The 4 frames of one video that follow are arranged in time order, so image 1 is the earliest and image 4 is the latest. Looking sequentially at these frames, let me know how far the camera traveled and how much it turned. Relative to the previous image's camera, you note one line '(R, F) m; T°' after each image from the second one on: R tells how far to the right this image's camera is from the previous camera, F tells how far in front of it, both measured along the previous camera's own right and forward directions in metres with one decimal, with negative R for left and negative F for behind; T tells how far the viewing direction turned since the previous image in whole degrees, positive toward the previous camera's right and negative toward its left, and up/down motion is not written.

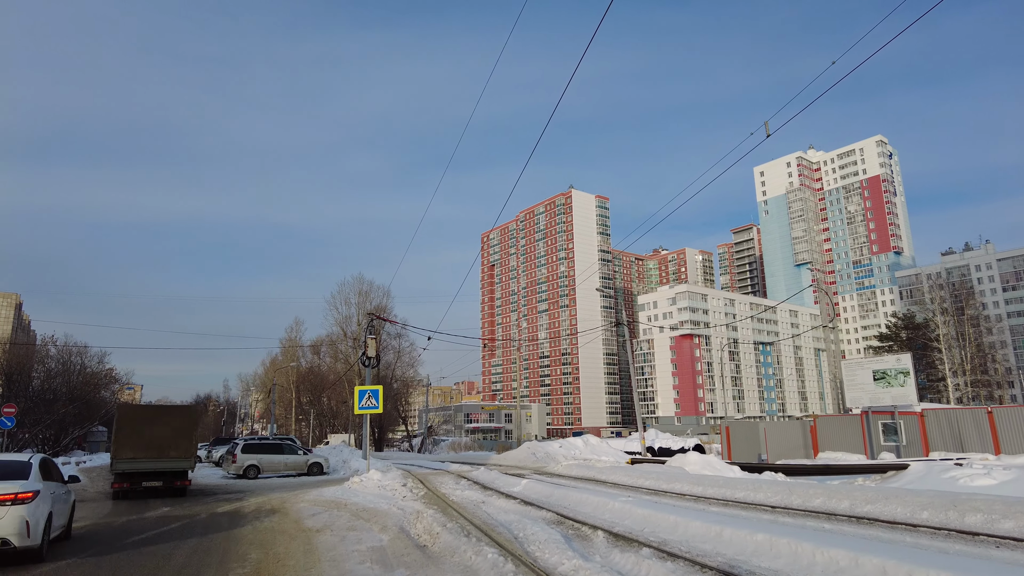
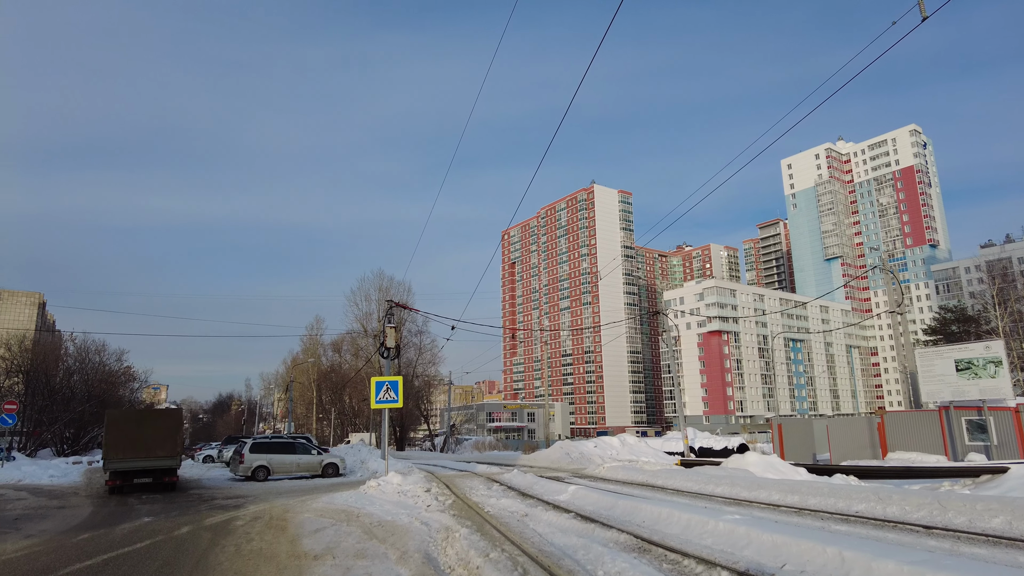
(-0.4, +1.9) m; -2°
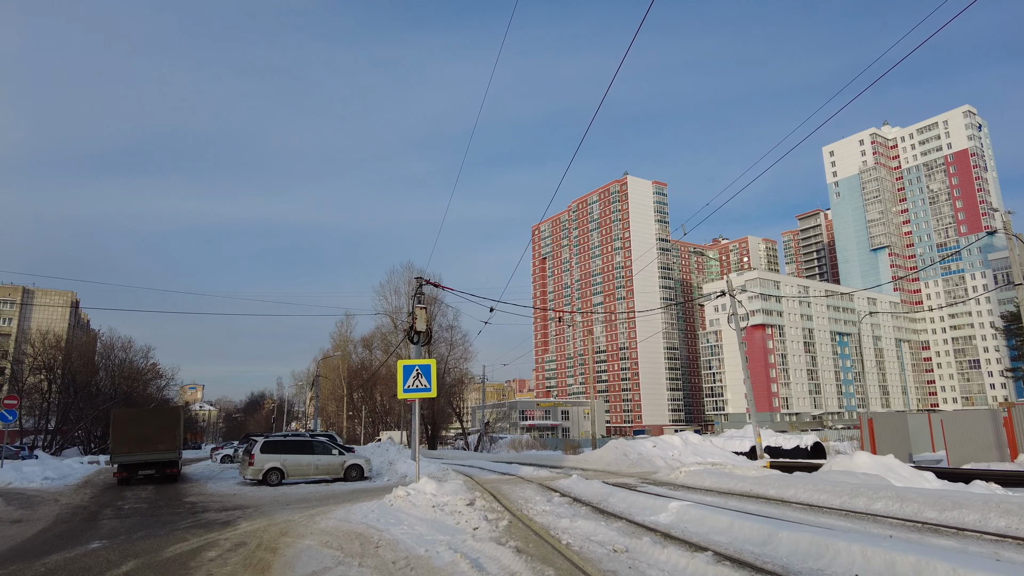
(-0.6, +2.7) m; -3°
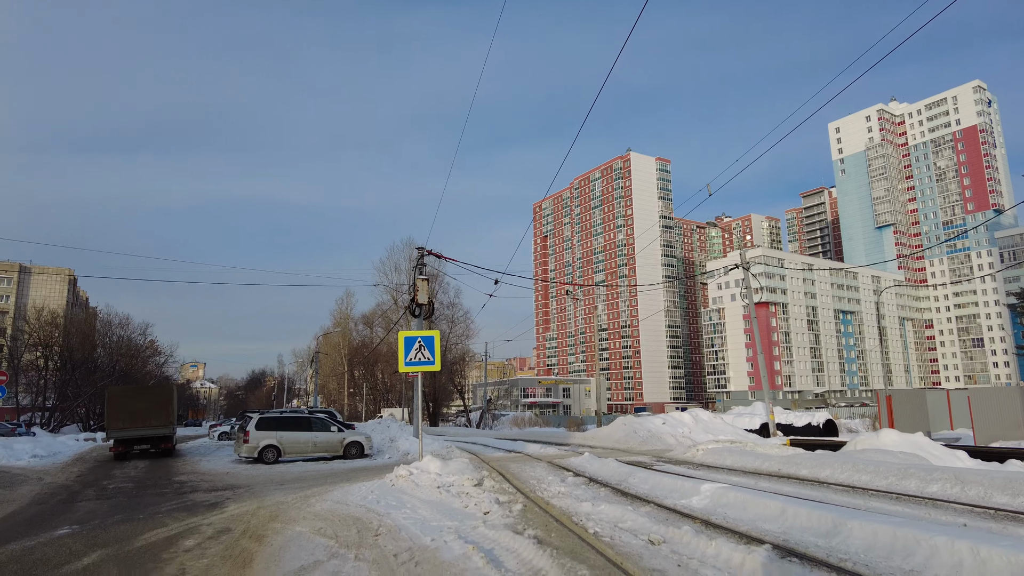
(-0.2, +0.8) m; 0°
